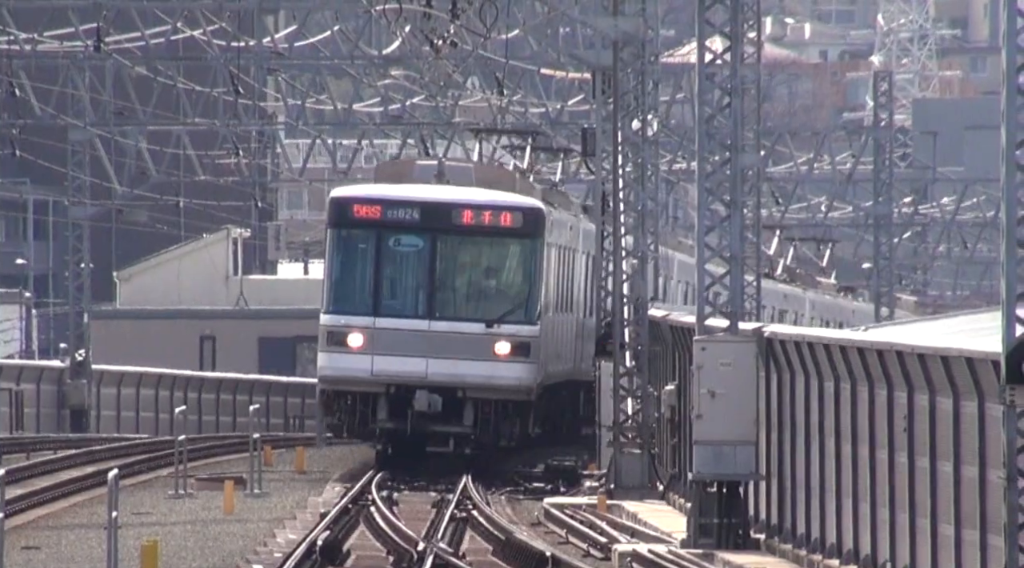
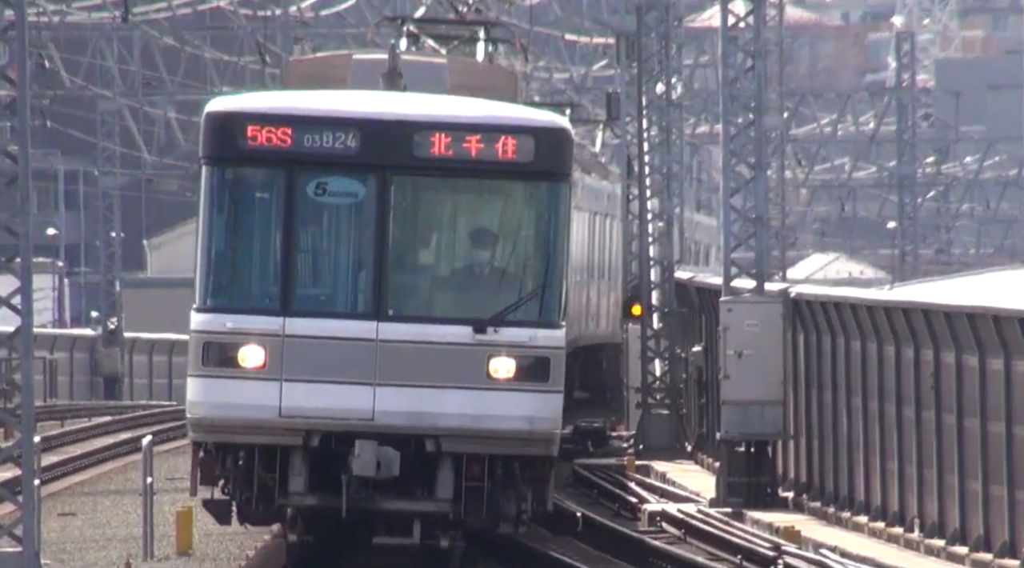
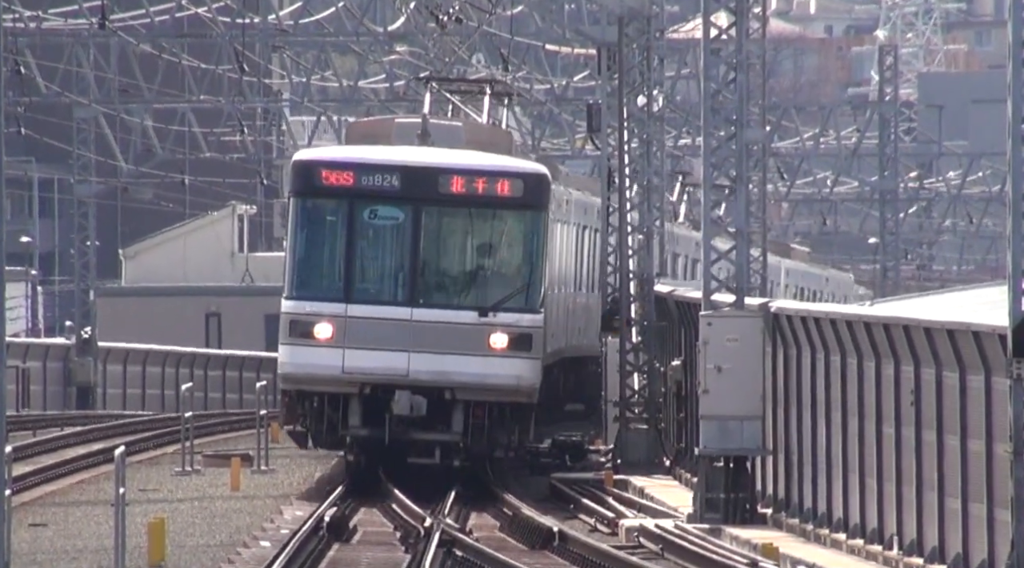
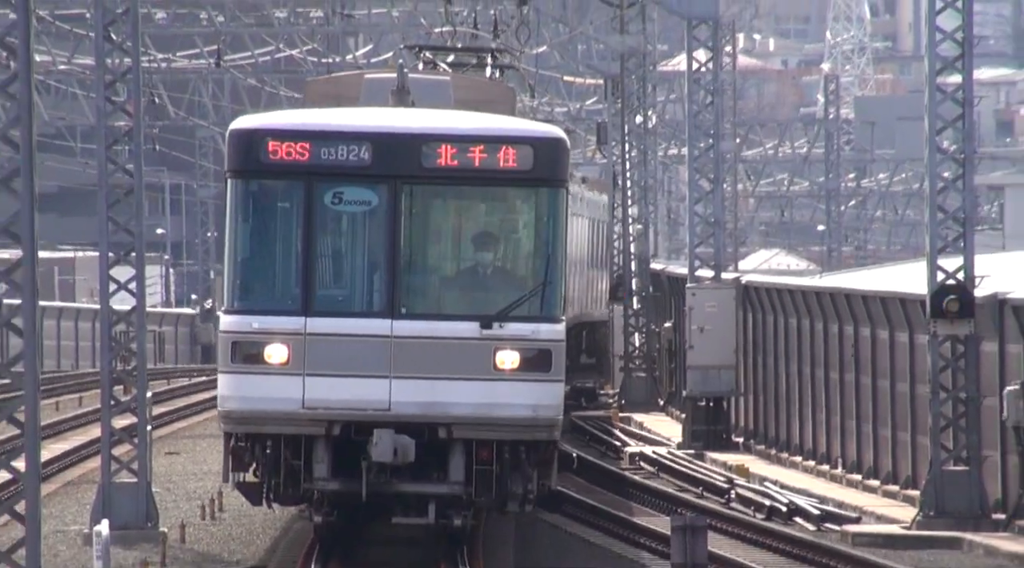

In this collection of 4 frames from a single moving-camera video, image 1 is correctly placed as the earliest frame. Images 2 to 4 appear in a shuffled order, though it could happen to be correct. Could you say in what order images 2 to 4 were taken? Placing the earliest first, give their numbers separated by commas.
3, 2, 4
